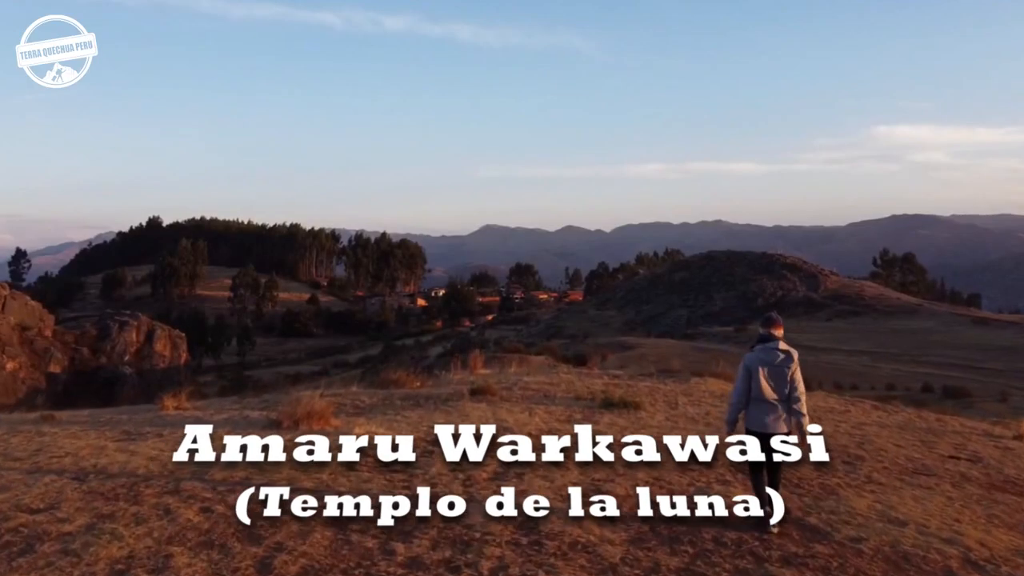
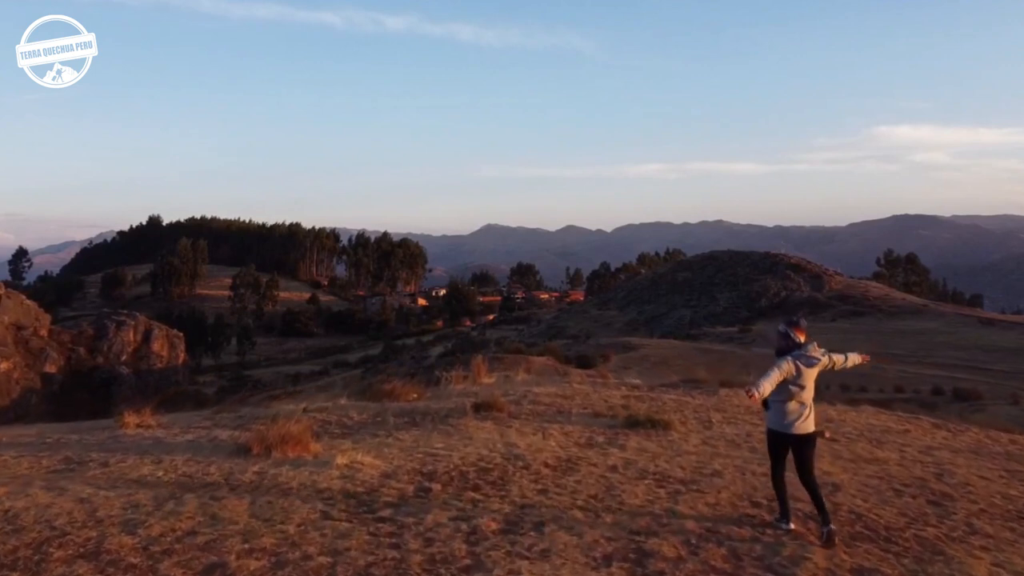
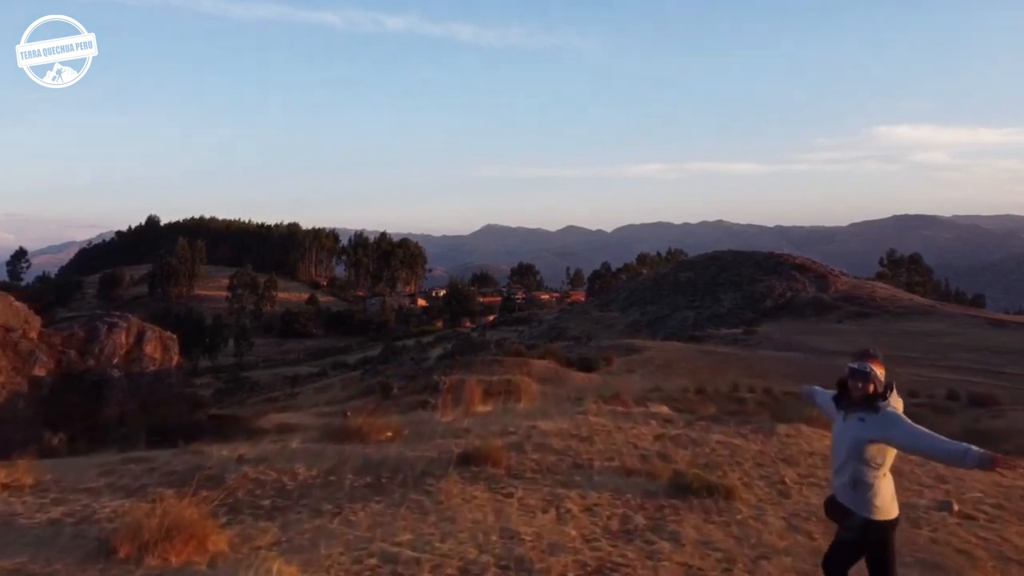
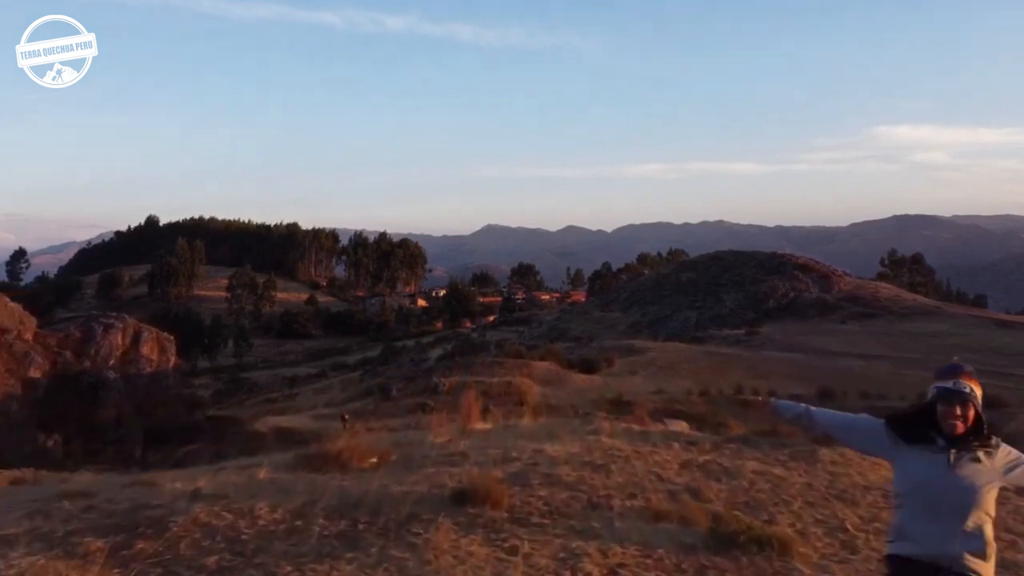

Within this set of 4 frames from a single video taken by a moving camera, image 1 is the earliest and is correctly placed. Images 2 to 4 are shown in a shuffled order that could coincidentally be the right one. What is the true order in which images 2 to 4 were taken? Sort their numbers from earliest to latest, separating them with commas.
2, 3, 4
